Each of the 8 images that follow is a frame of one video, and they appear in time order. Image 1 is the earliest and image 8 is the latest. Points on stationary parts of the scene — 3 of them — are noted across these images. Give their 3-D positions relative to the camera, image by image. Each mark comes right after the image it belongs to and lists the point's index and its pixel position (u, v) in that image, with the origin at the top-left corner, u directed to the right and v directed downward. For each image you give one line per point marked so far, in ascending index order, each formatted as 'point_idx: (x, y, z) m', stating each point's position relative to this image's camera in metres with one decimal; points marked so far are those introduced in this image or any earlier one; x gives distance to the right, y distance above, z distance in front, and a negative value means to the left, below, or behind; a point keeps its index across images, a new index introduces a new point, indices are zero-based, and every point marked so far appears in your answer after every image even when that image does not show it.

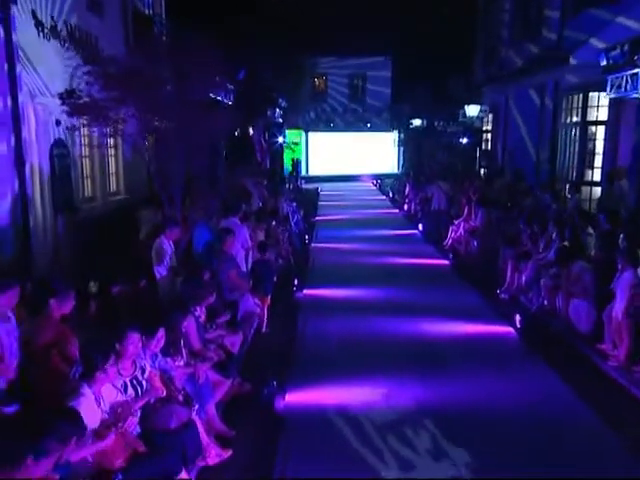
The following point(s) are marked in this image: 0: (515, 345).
0: (+2.7, -1.5, +7.7) m
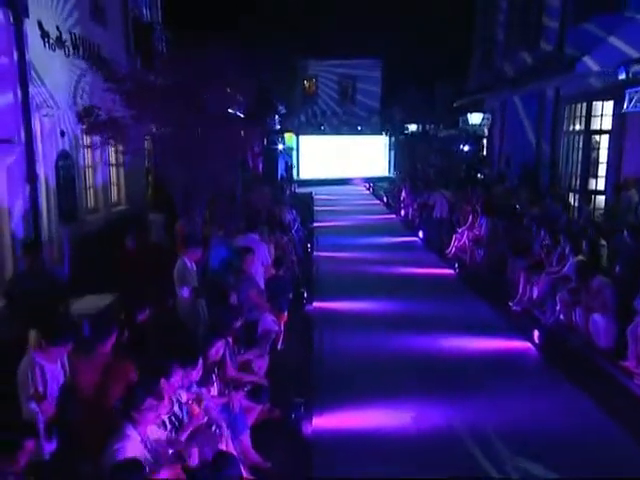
0: (+2.9, -1.7, +7.7) m
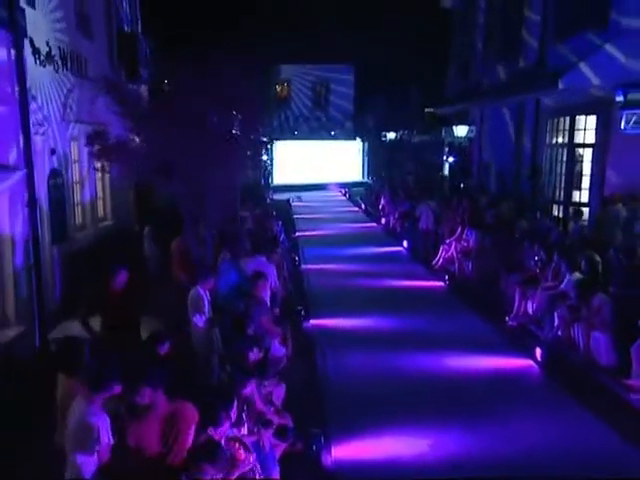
0: (+3.0, -2.0, +7.8) m
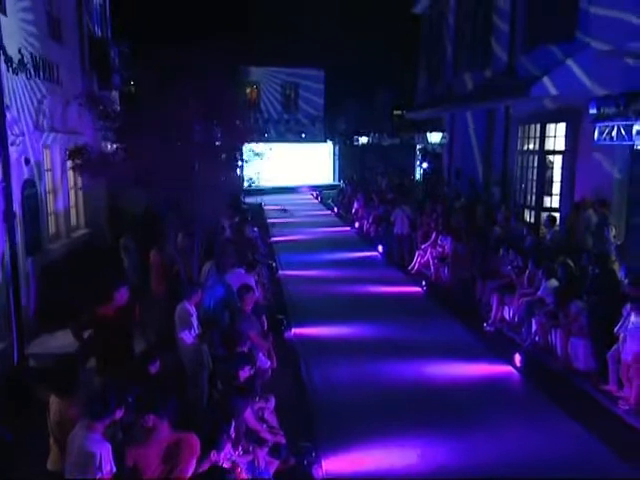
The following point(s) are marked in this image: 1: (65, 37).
0: (+2.8, -2.1, +7.9) m
1: (-5.5, +4.4, +12.1) m
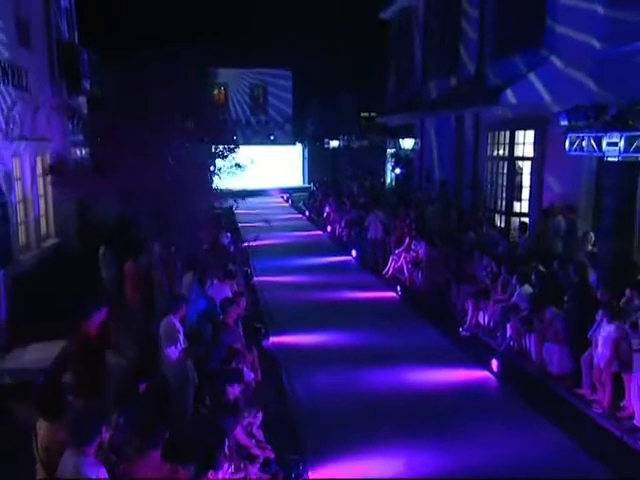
0: (+2.6, -2.2, +8.1) m
1: (-6.1, +4.2, +11.8) m
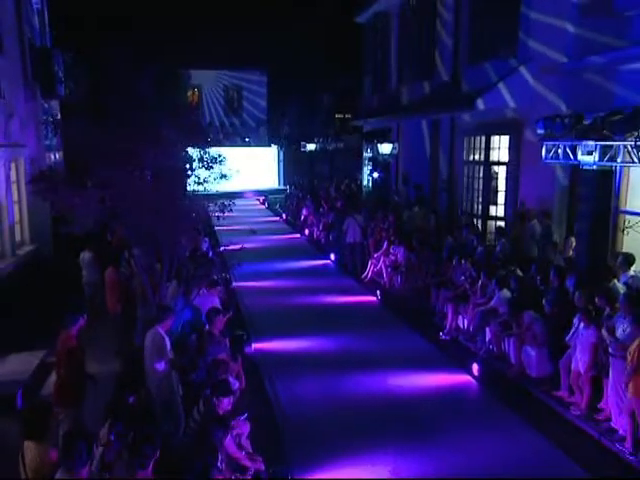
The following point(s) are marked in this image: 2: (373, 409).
0: (+2.3, -2.3, +8.3) m
1: (-6.5, +4.0, +11.6) m
2: (+0.8, -2.4, +8.0) m
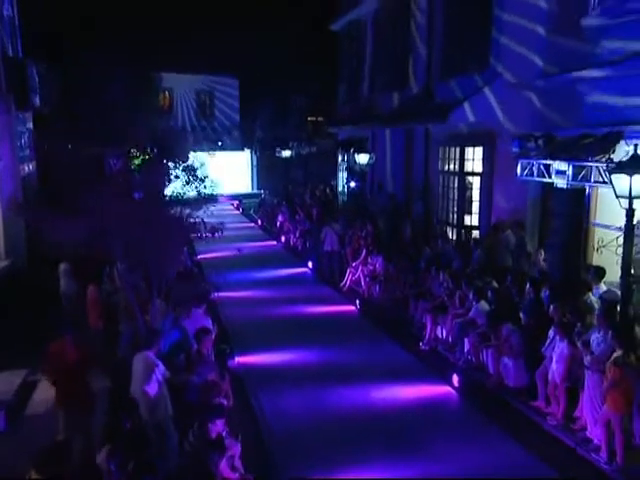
0: (+2.1, -2.6, +8.5) m
1: (-6.9, +3.7, +11.4) m
2: (+0.6, -2.7, +8.2) m
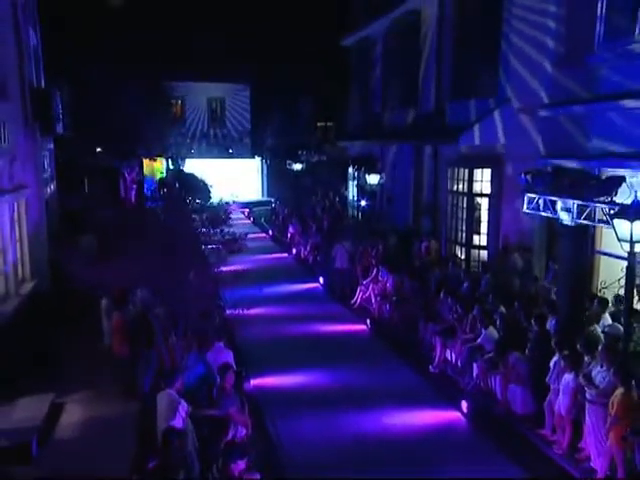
0: (+2.3, -3.1, +8.9) m
1: (-6.7, +3.2, +11.9) m
2: (+0.8, -3.2, +8.6) m
